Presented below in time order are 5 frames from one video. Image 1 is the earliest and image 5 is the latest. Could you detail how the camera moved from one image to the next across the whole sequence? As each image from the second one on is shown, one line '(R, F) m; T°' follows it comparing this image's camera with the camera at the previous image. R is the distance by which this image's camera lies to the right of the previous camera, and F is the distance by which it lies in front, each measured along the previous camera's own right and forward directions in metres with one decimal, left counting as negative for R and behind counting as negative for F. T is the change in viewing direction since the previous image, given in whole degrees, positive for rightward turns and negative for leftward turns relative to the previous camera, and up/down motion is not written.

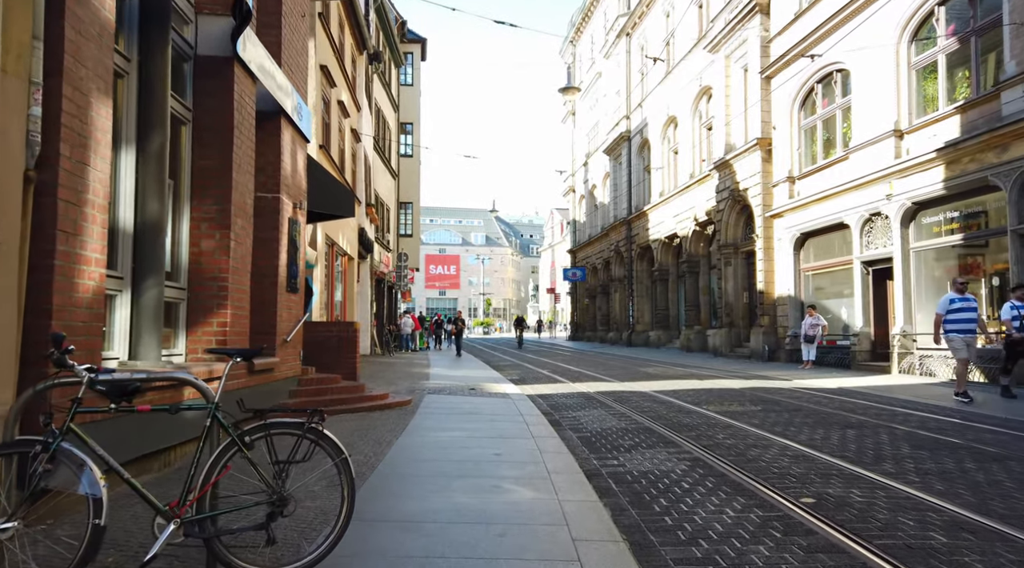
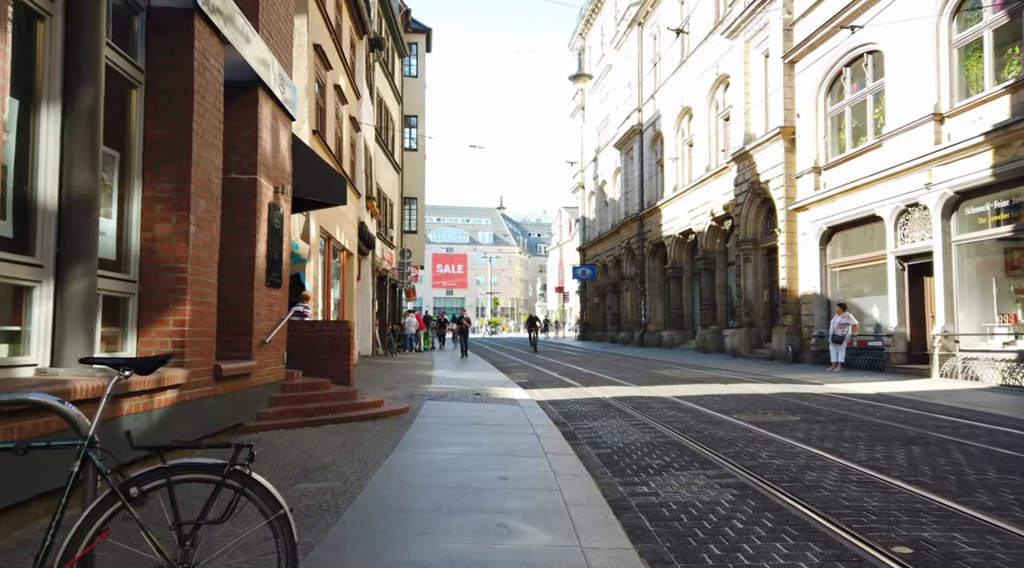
(0.0, +1.2) m; -1°
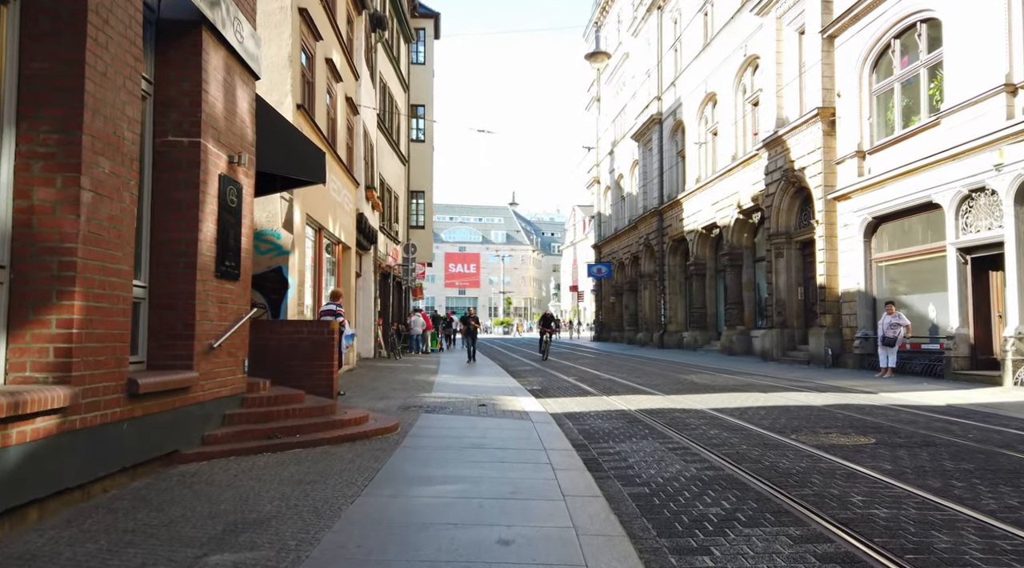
(0.0, +1.7) m; -1°
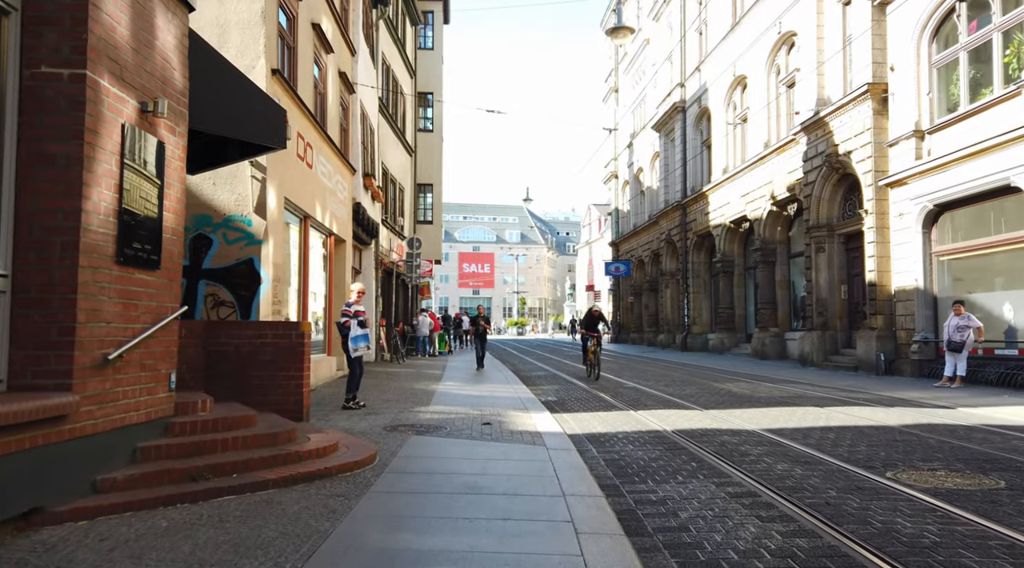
(+0.1, +1.9) m; -1°
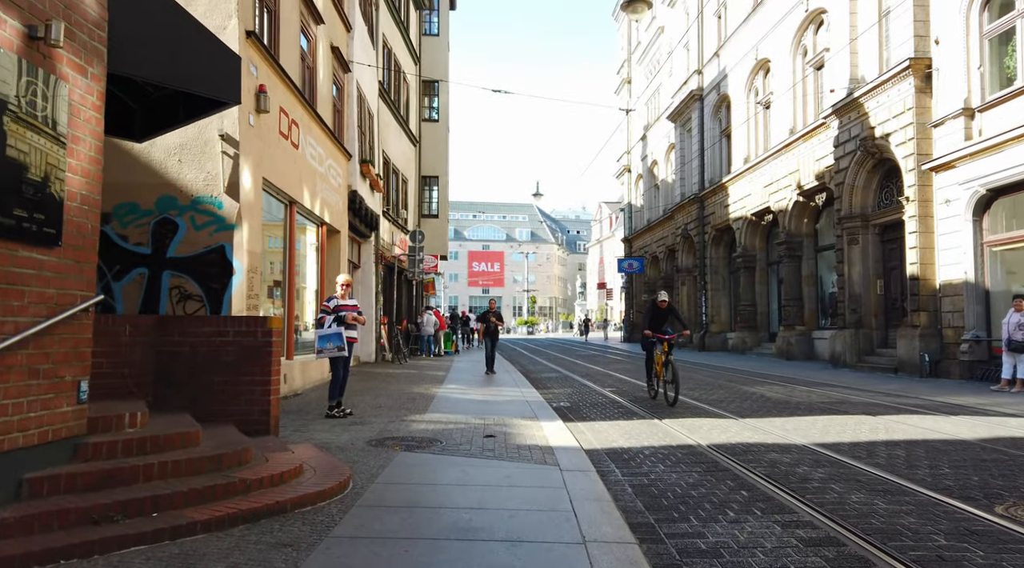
(0.0, +1.3) m; -1°
